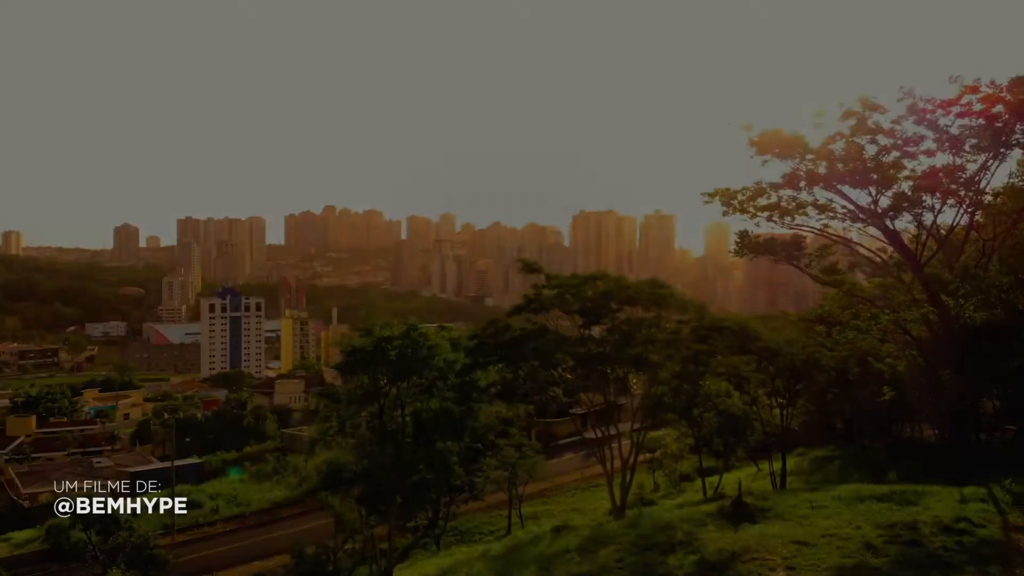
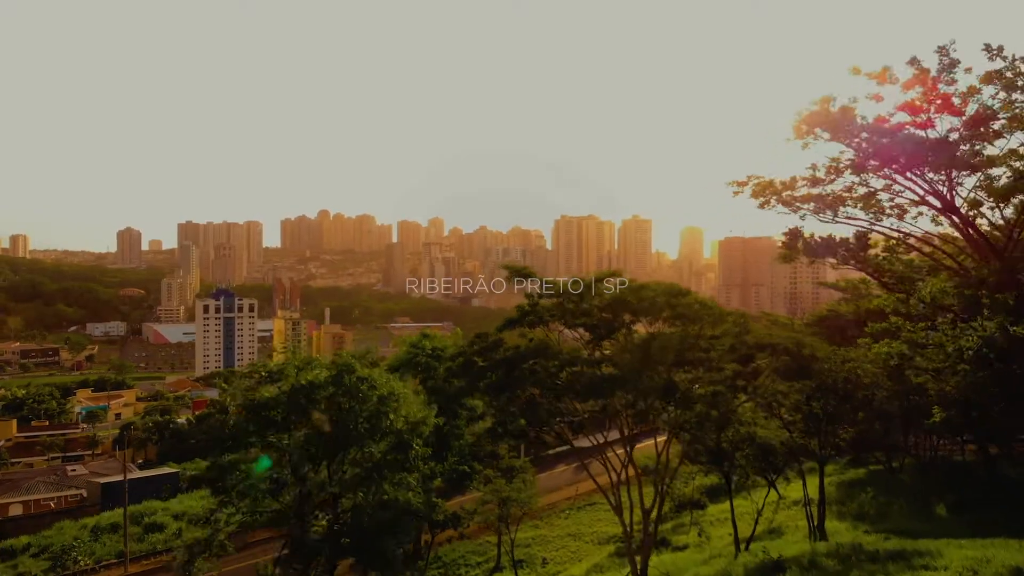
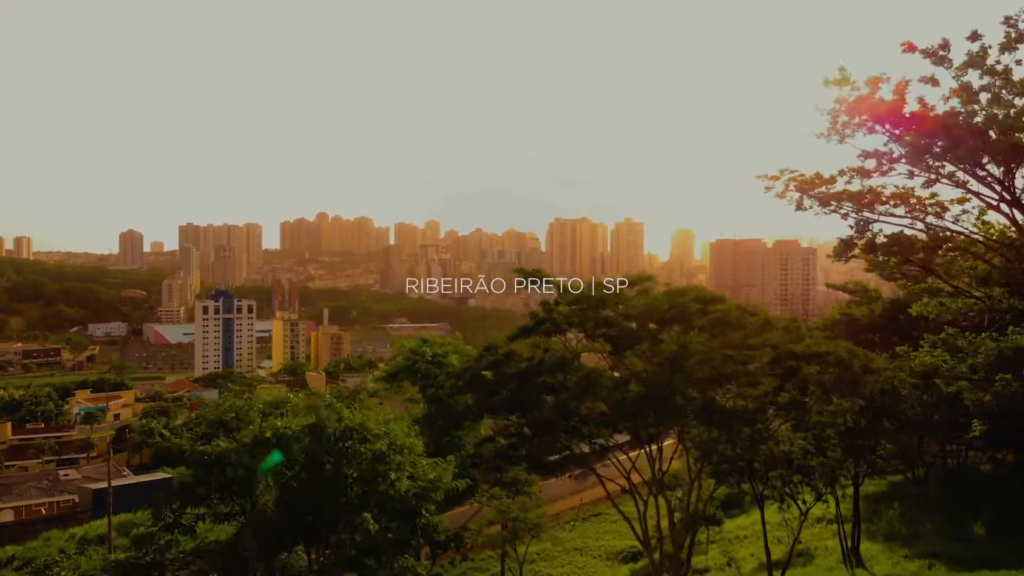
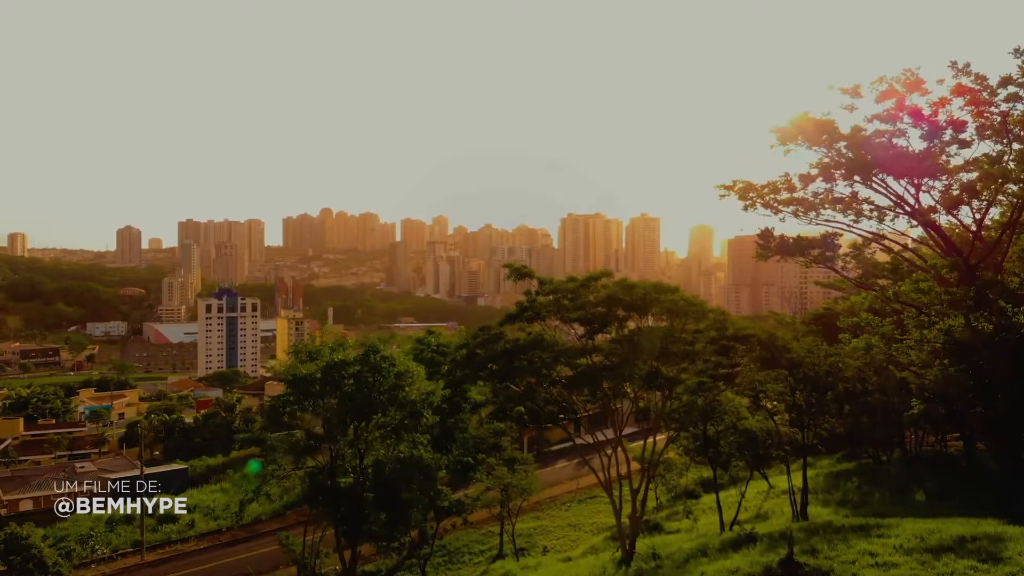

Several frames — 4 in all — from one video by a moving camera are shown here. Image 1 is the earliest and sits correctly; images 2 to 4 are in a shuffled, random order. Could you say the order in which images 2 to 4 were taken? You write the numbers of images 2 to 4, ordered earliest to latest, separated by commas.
4, 2, 3
